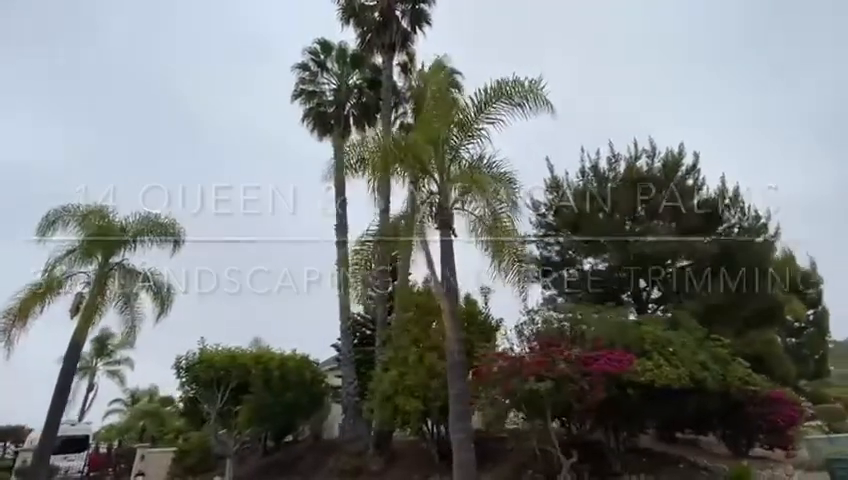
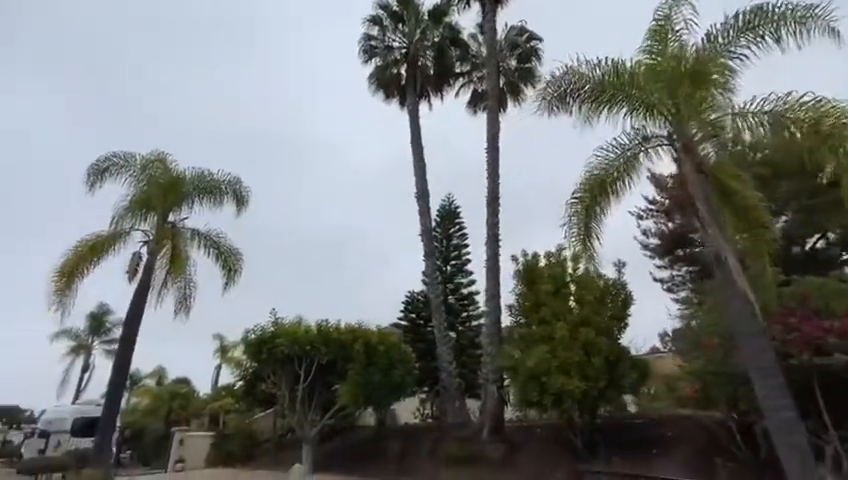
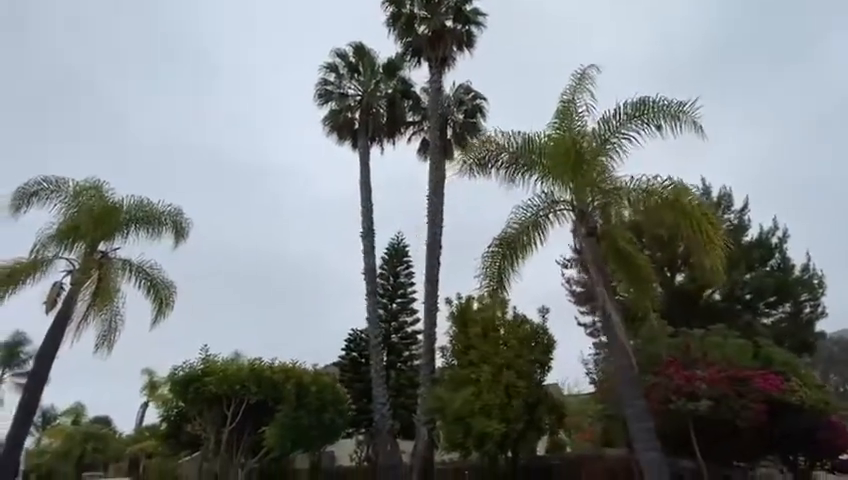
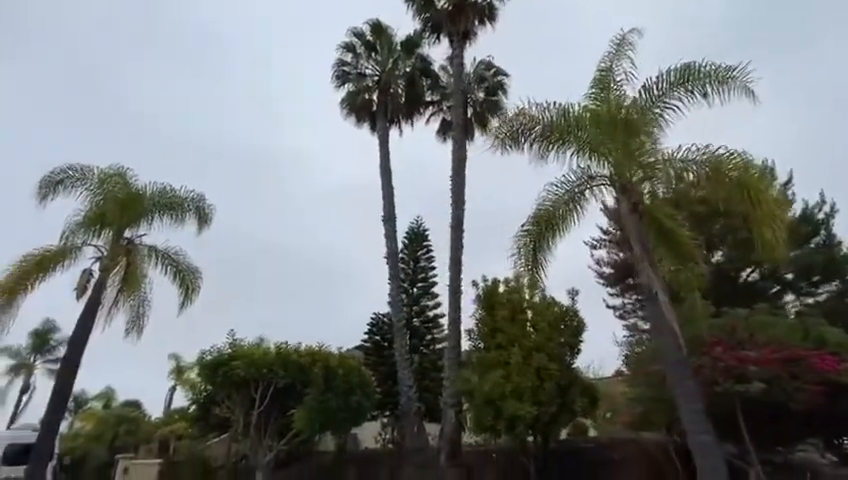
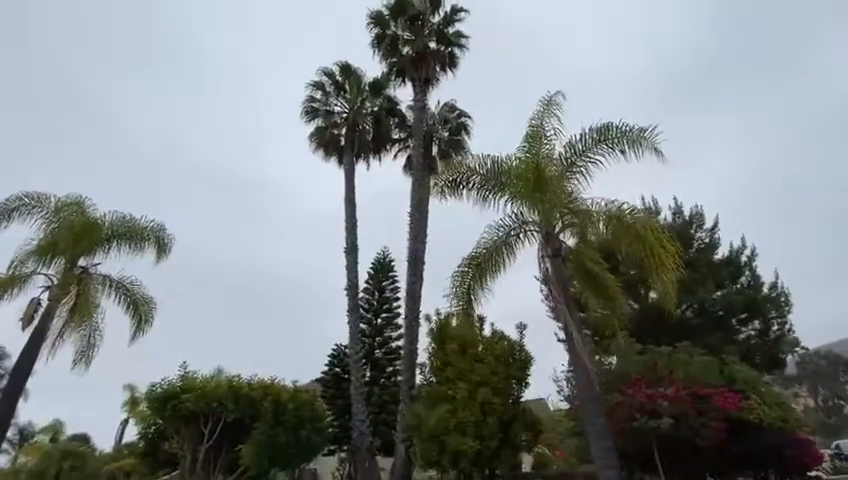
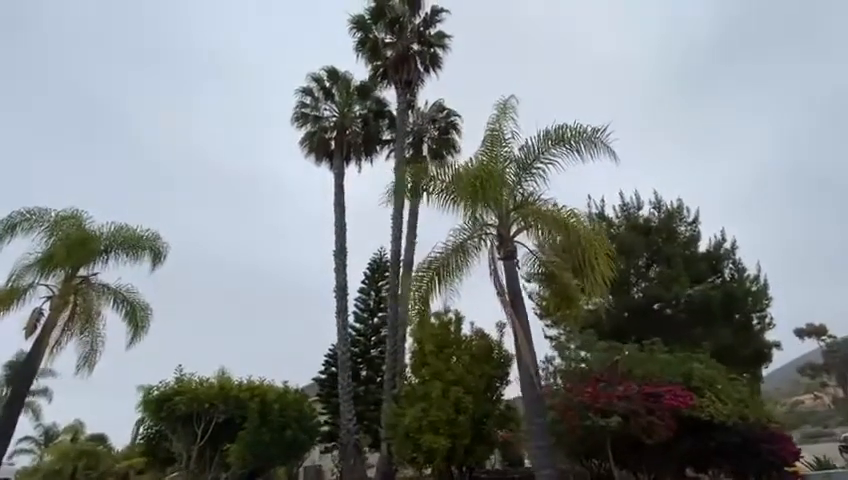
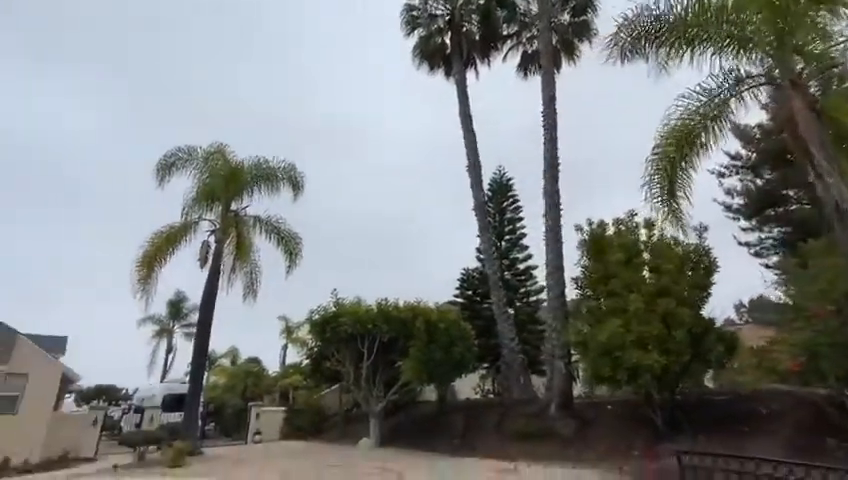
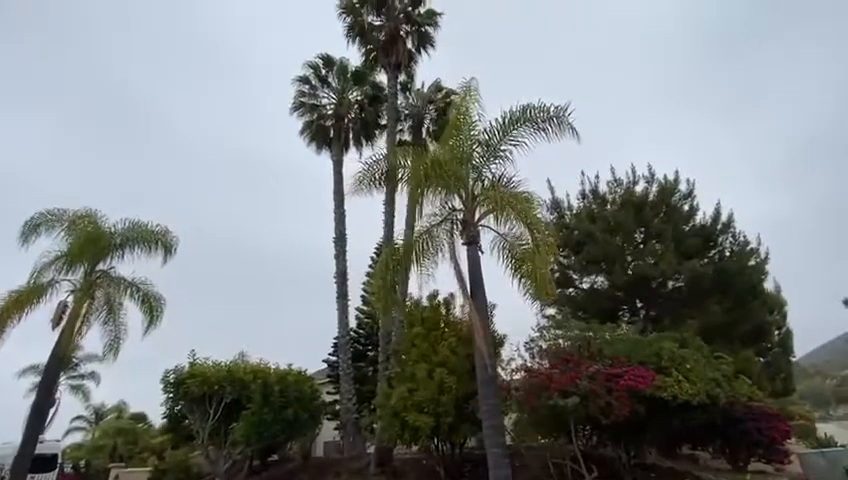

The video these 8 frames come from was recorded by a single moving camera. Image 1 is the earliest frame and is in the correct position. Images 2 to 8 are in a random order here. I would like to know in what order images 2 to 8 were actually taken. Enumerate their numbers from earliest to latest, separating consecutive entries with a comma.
8, 6, 5, 3, 4, 2, 7
